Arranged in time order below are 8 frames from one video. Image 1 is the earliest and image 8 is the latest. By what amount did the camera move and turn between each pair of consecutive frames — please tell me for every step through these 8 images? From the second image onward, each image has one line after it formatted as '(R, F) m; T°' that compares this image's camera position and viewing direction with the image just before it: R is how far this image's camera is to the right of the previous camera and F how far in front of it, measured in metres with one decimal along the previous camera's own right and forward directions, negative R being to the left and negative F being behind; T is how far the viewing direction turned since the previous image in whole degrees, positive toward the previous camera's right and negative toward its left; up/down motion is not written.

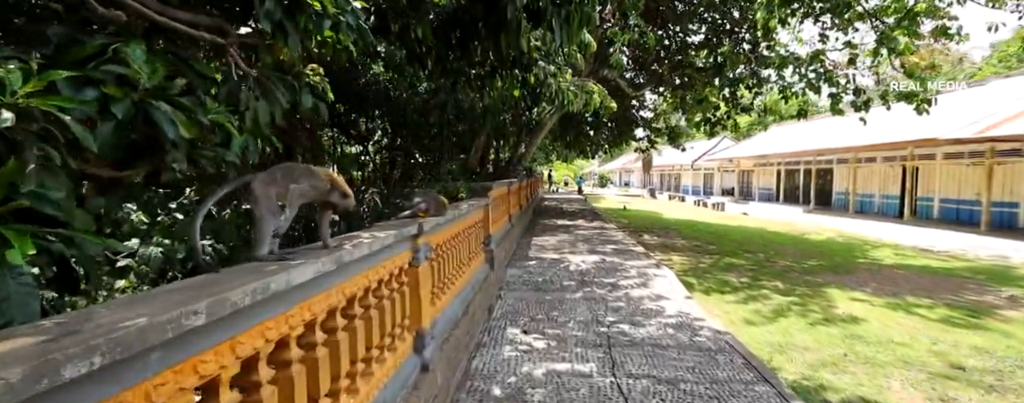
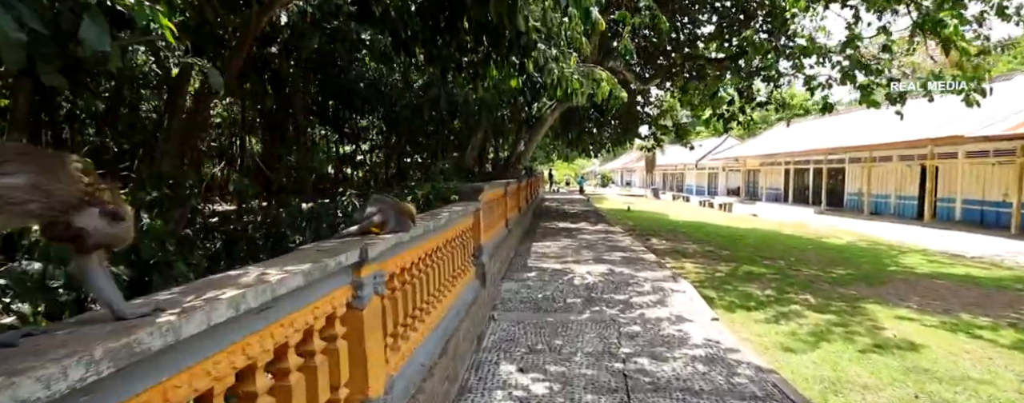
(0.0, +0.7) m; 0°
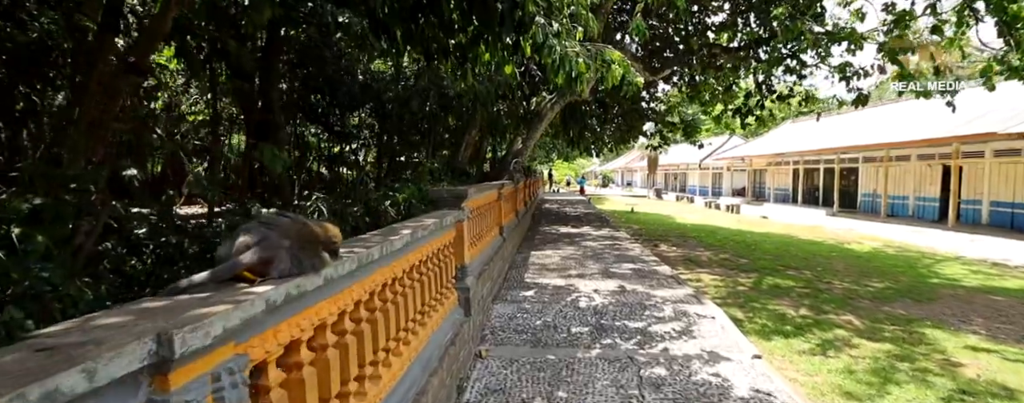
(+0.1, +0.8) m; 0°
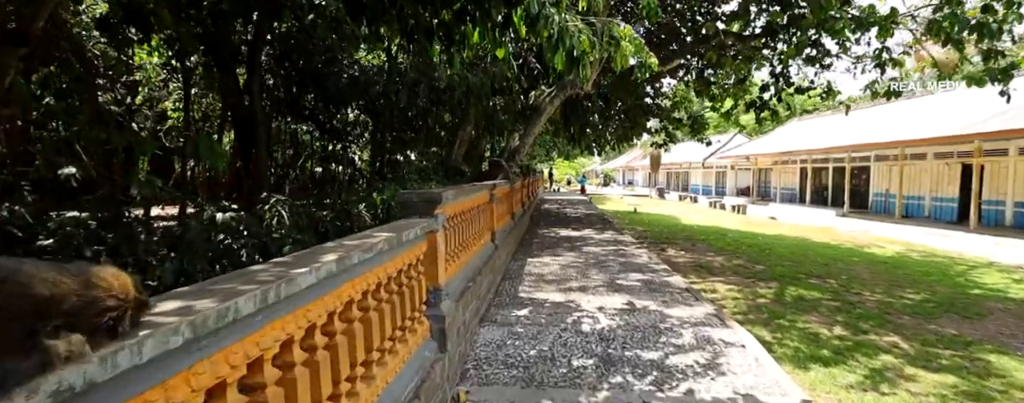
(+0.1, +0.6) m; 0°
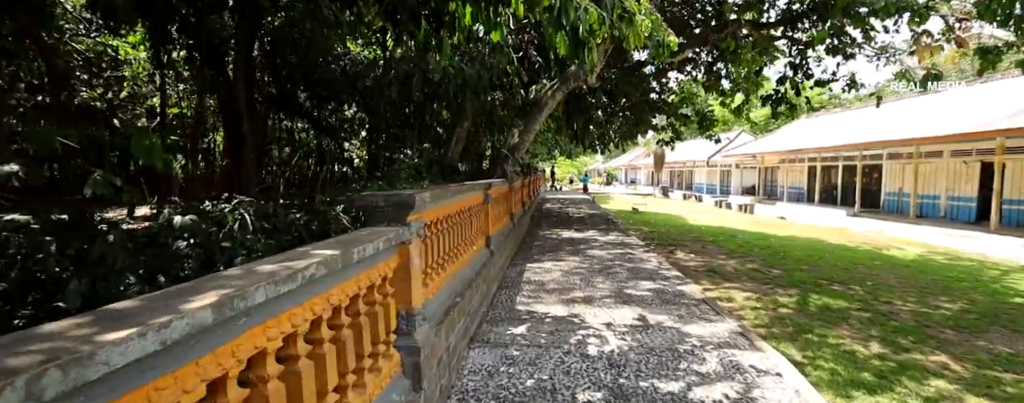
(0.0, +0.5) m; 0°
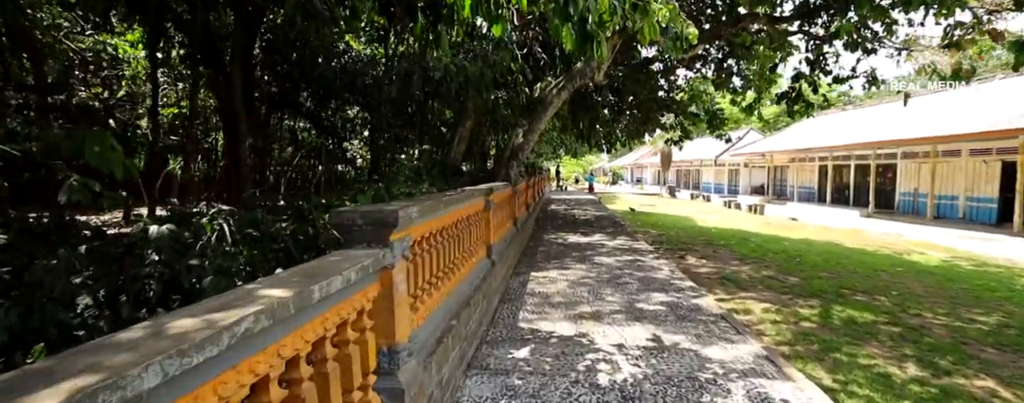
(0.0, +0.3) m; -1°
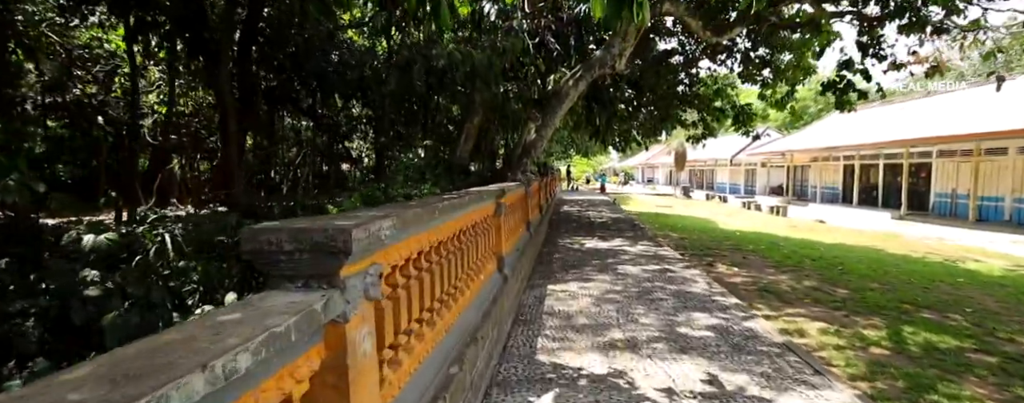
(-0.1, +0.7) m; -1°
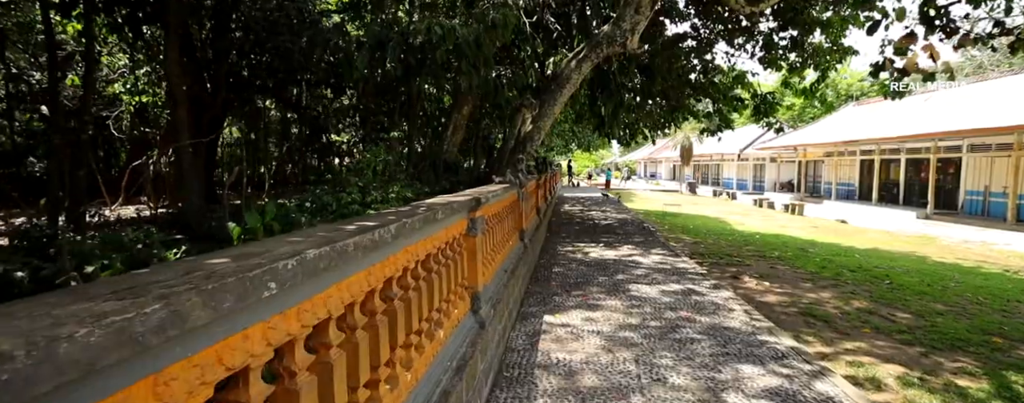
(+0.1, +1.0) m; 0°
